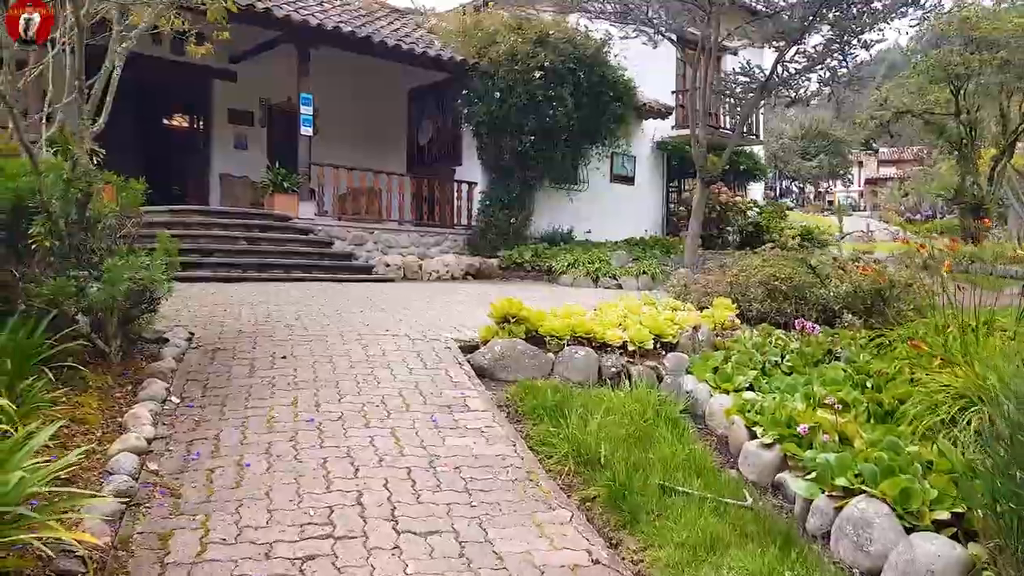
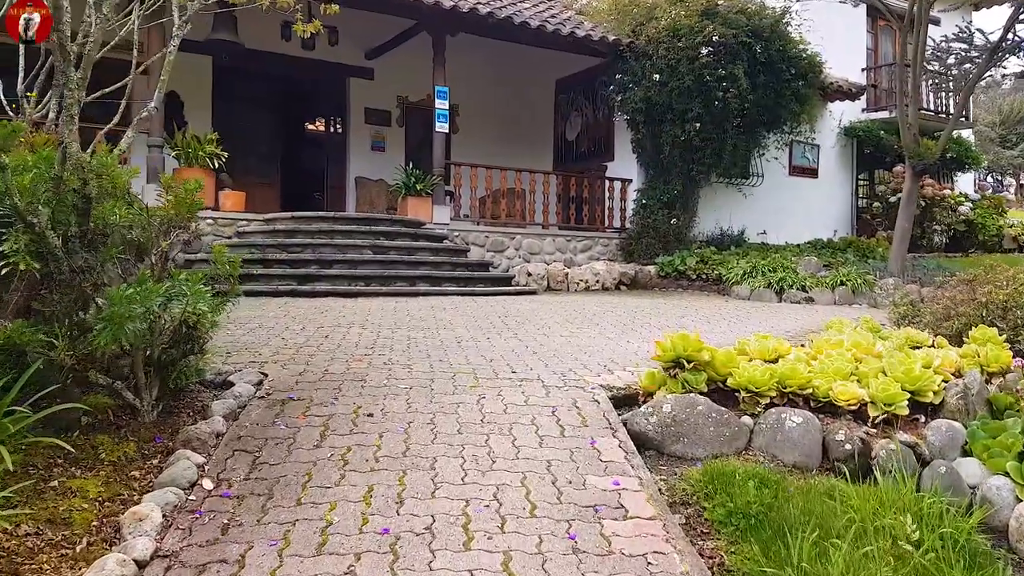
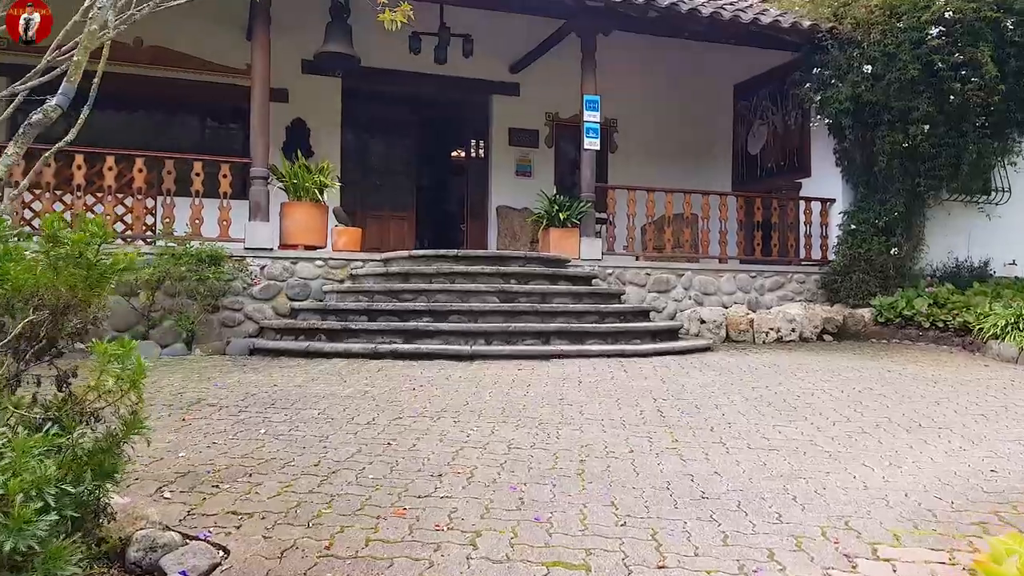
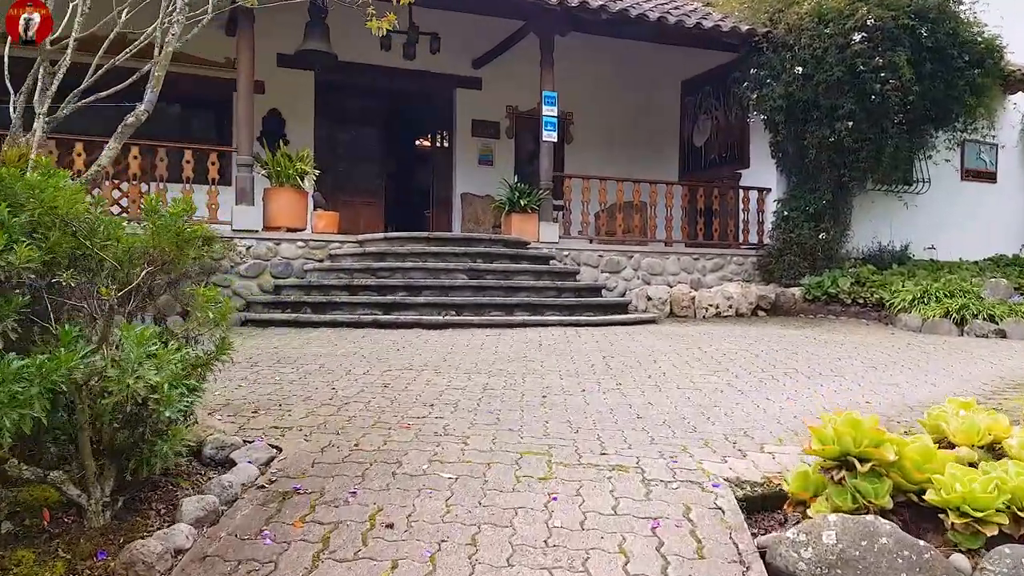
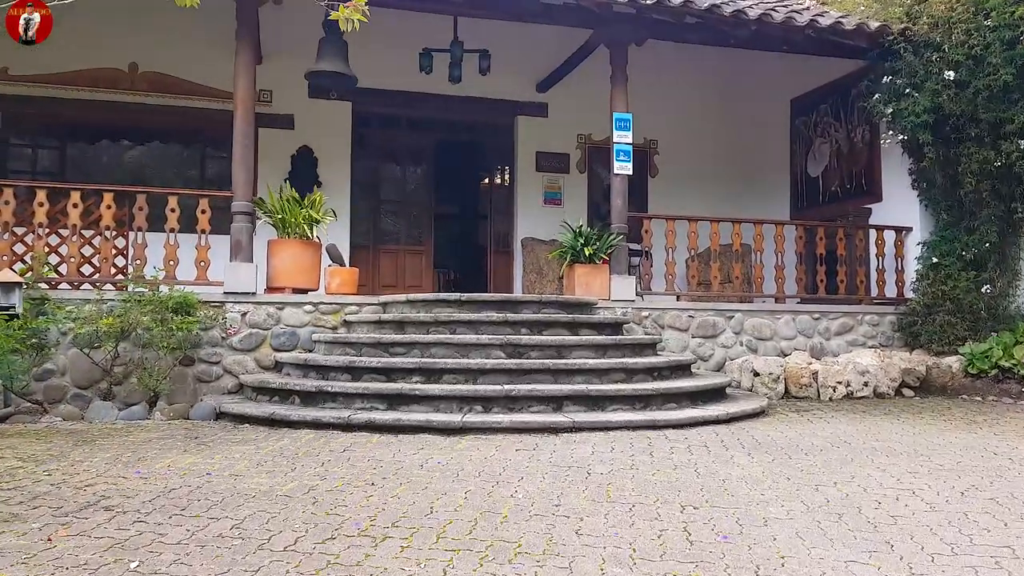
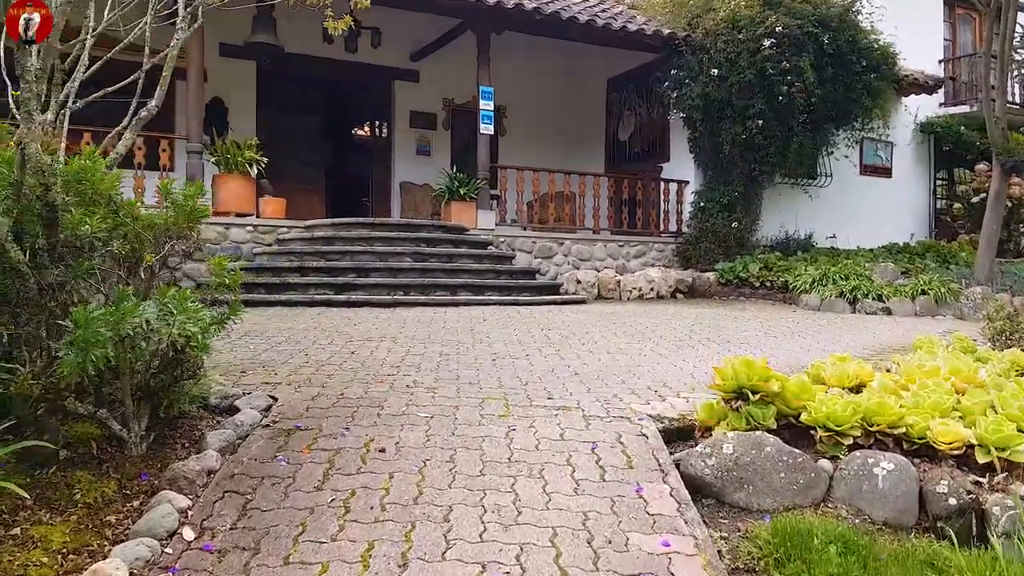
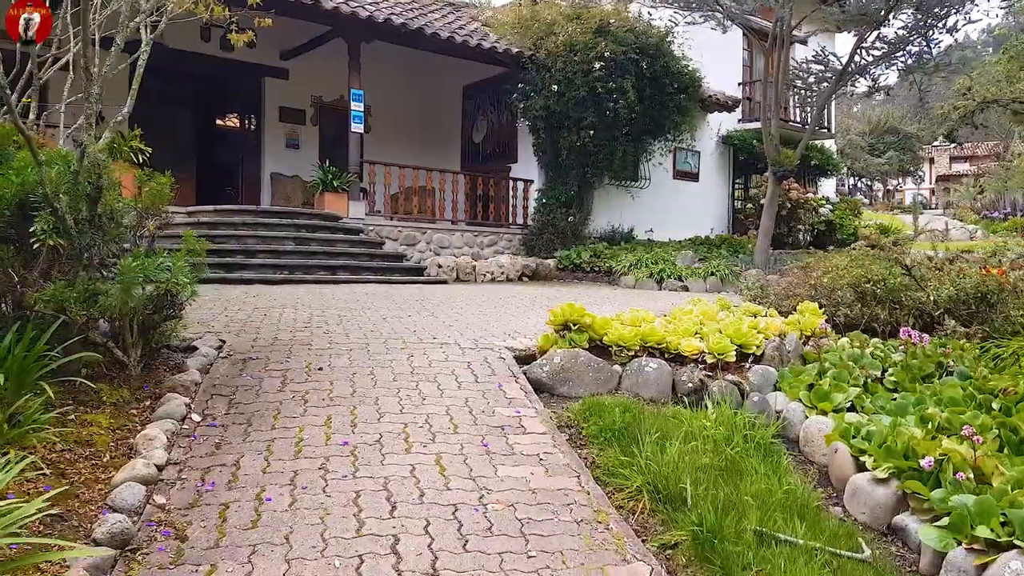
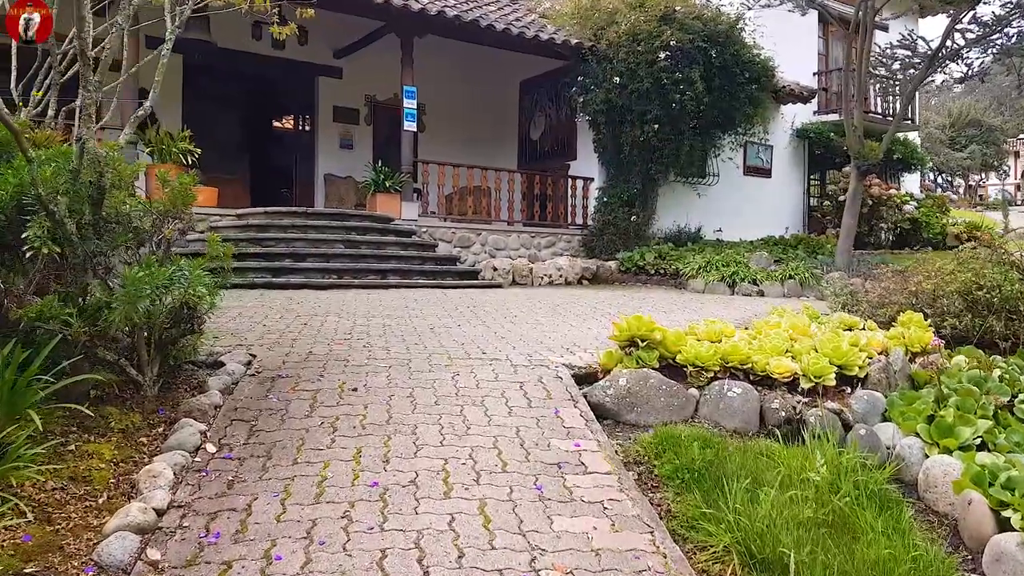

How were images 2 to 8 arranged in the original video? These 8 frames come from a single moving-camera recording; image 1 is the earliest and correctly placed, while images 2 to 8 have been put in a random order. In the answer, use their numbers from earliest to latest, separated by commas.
7, 8, 2, 6, 4, 3, 5
